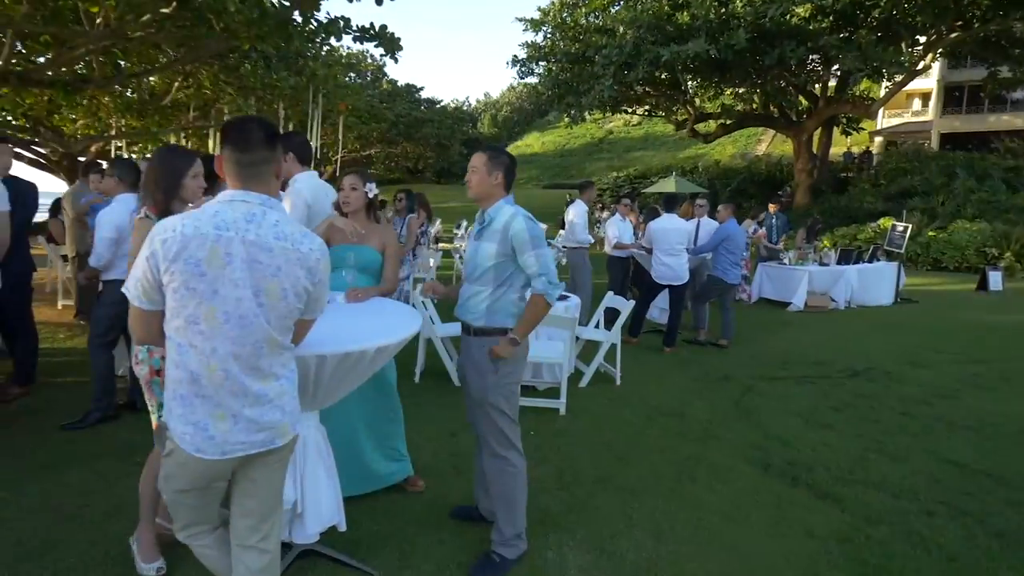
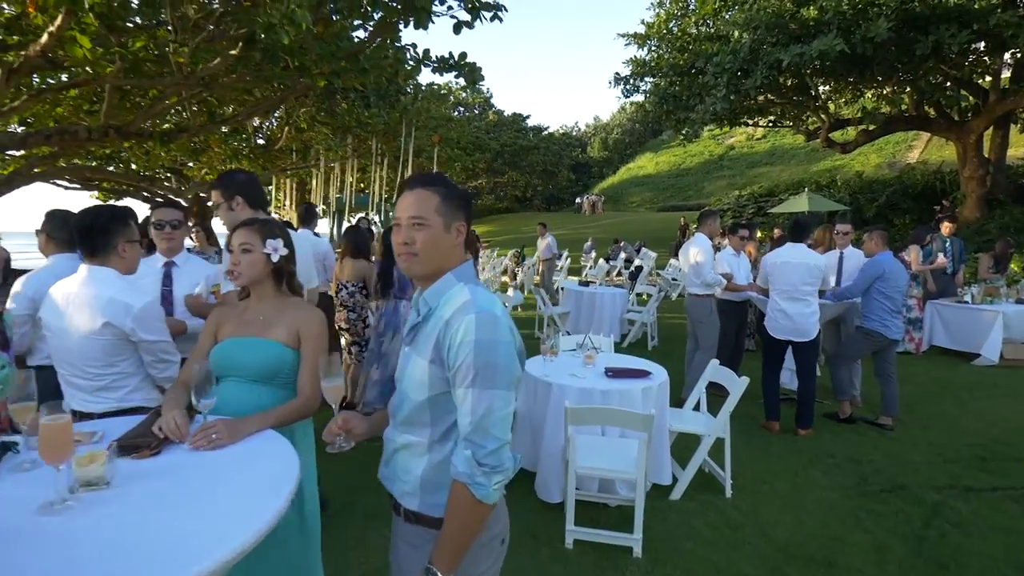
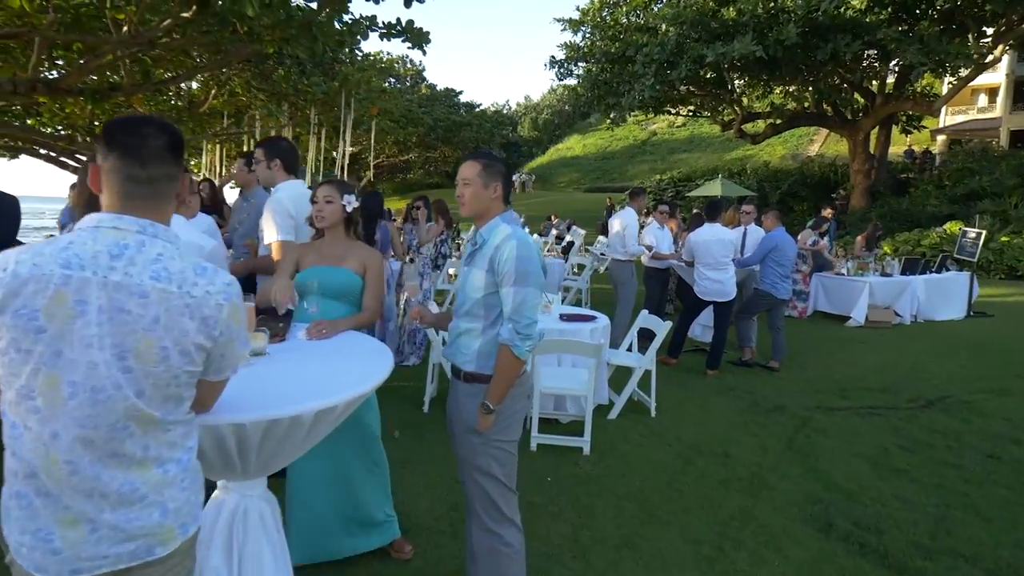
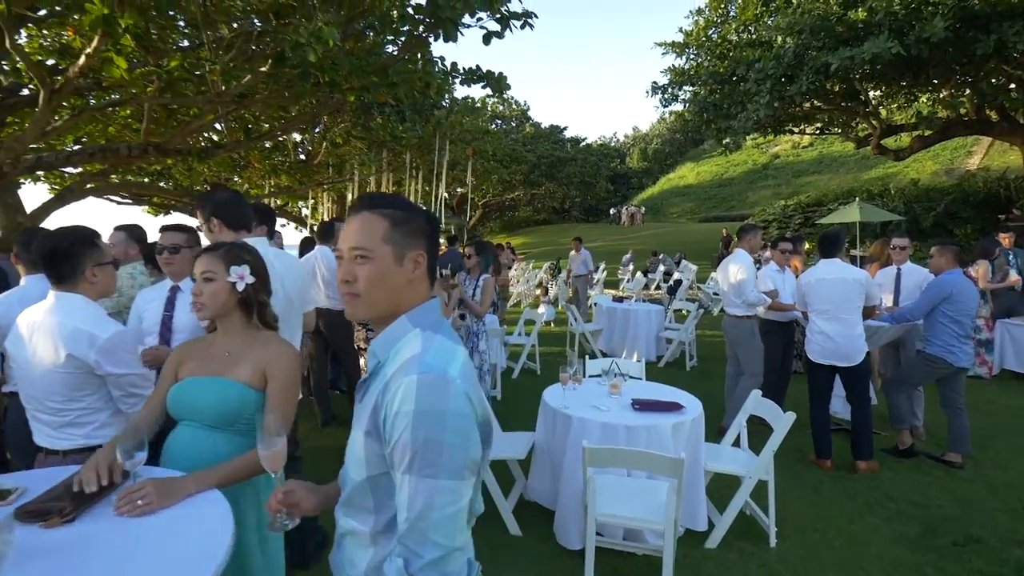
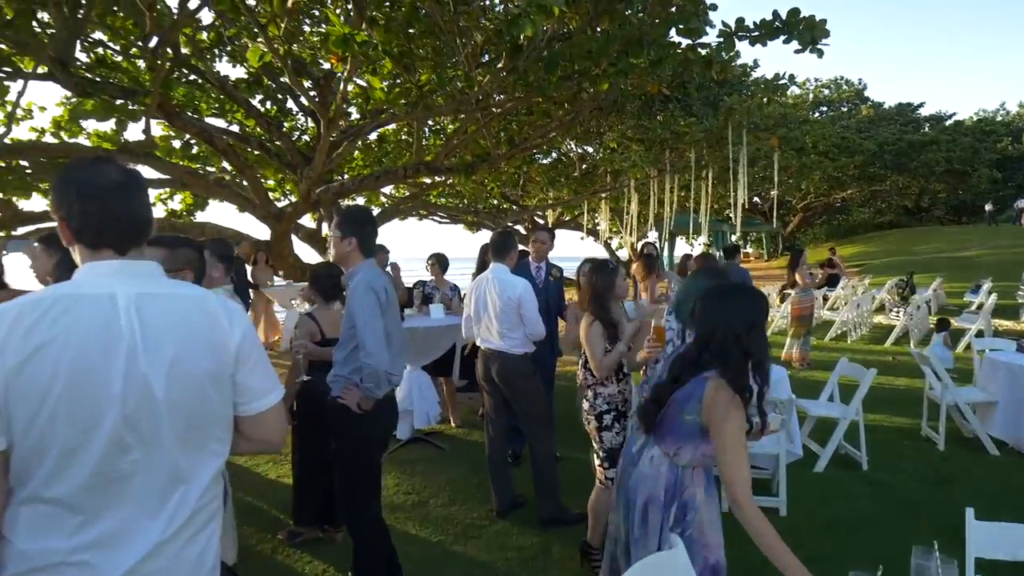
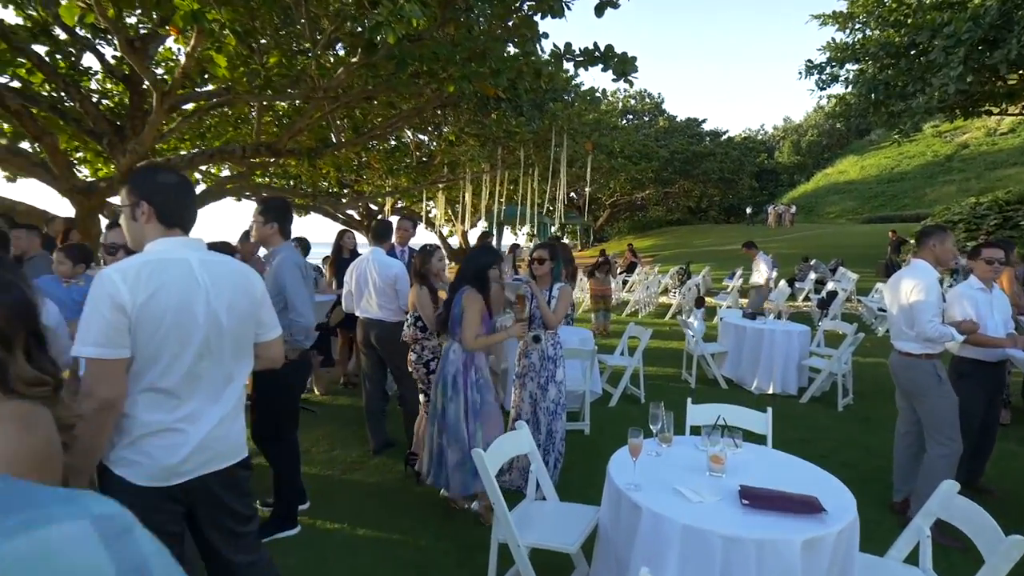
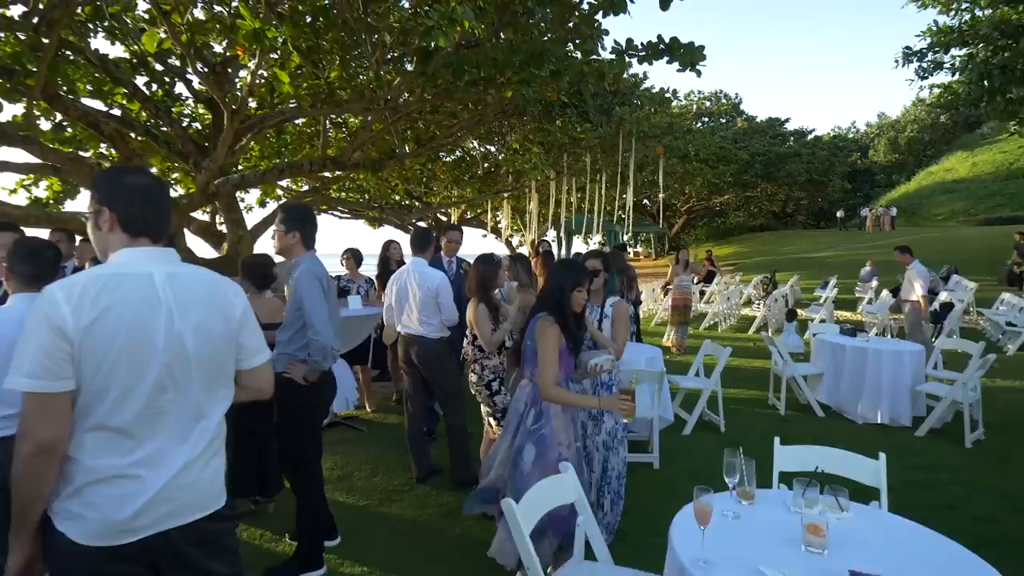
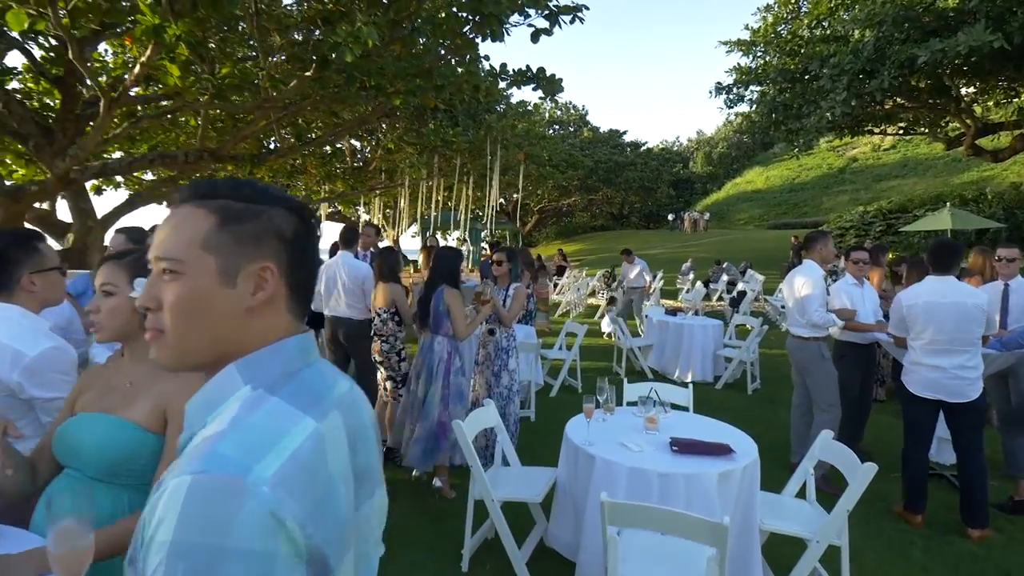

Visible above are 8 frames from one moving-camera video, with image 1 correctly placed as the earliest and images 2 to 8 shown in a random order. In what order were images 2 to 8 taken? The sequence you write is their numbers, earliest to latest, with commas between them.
3, 2, 4, 8, 6, 7, 5
